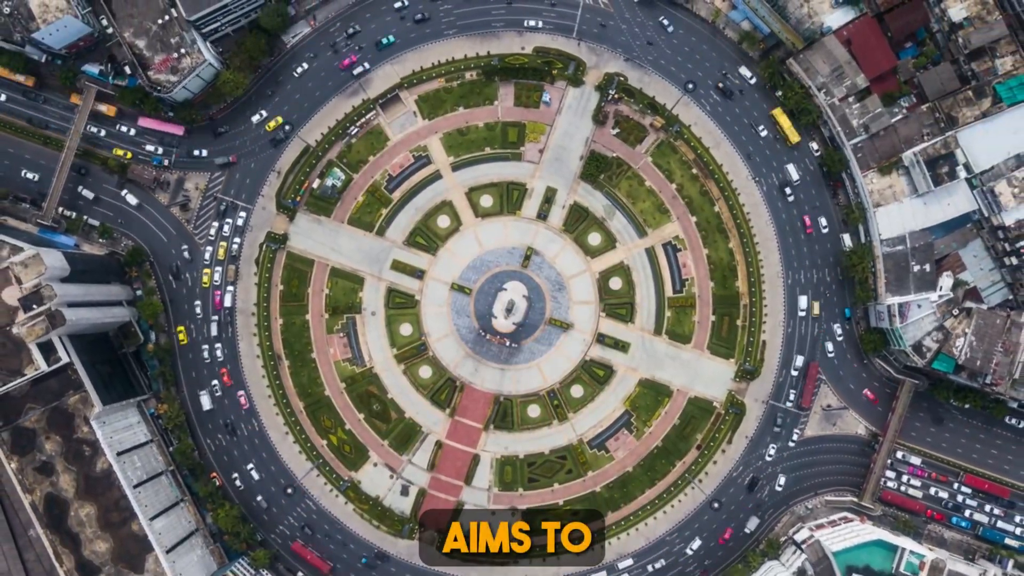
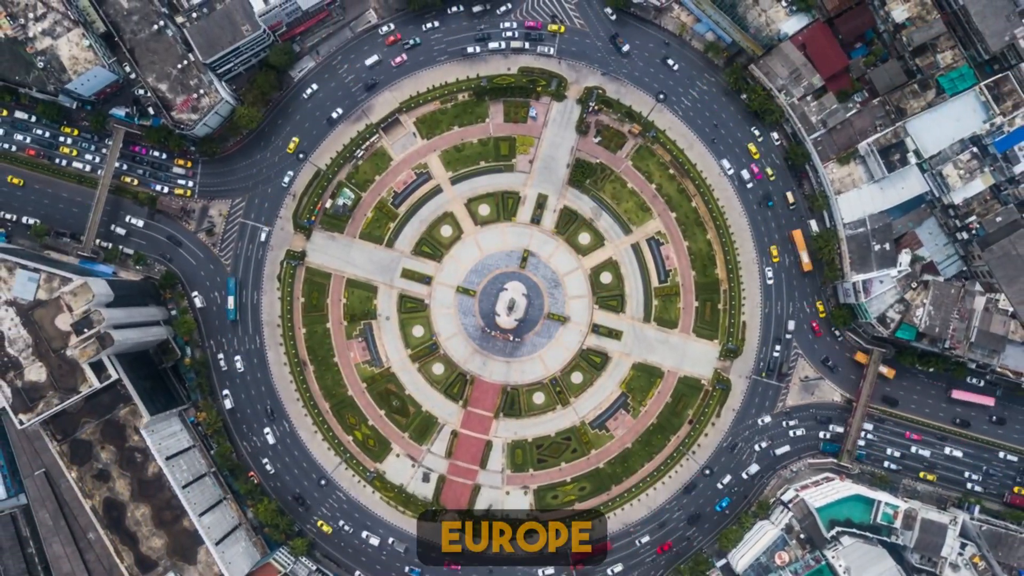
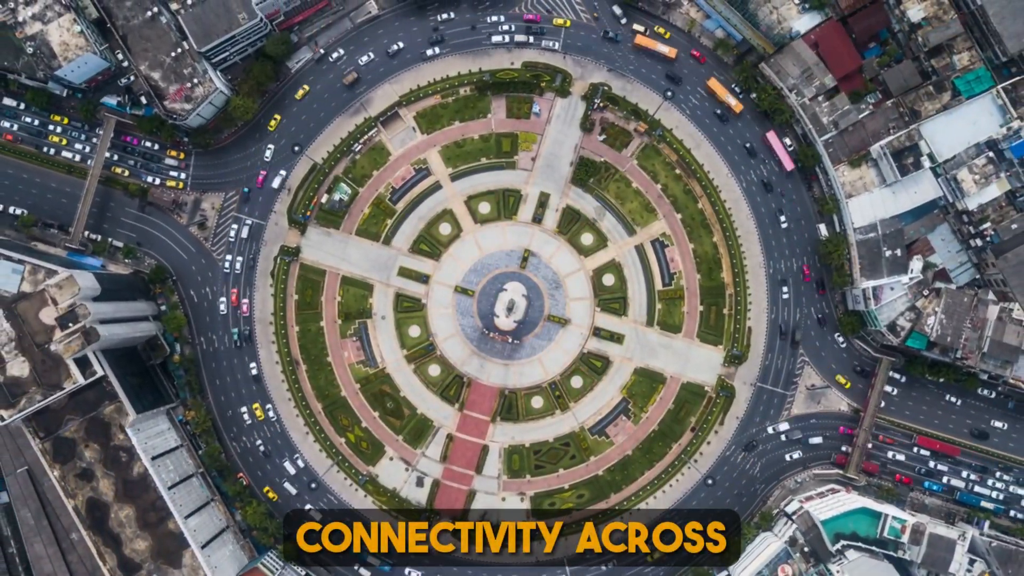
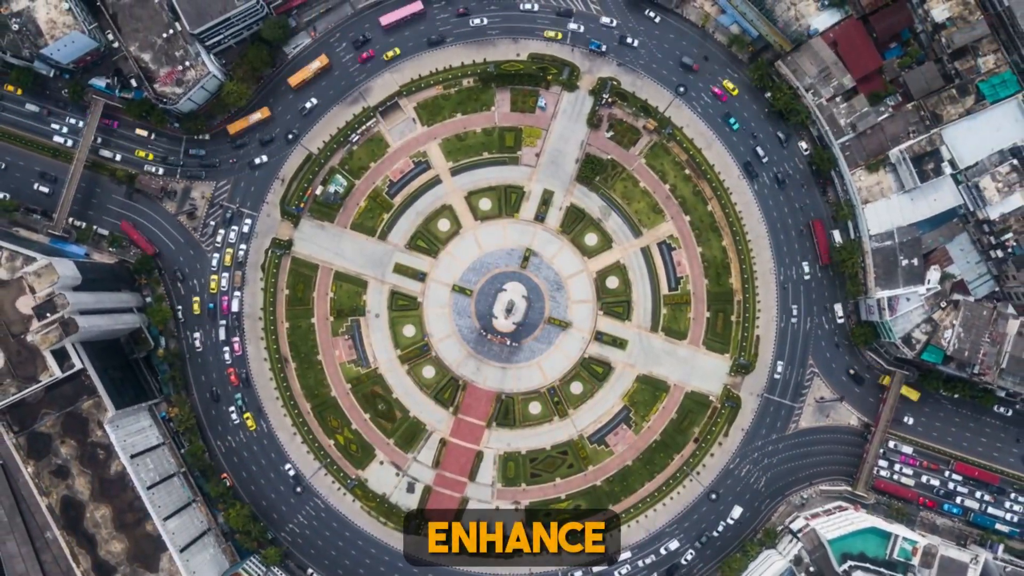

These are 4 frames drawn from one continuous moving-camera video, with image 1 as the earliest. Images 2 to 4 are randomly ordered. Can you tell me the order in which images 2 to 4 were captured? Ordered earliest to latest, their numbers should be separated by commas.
4, 3, 2
